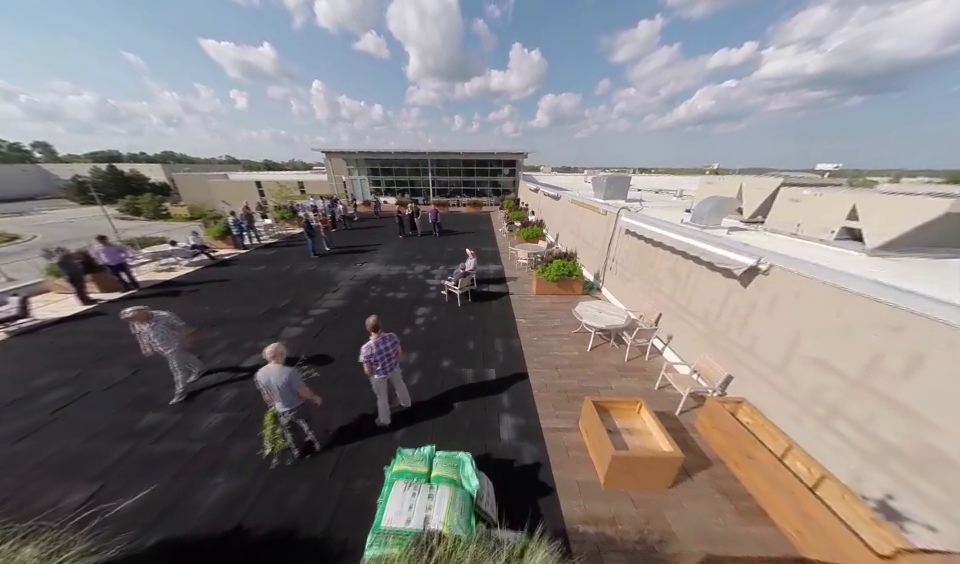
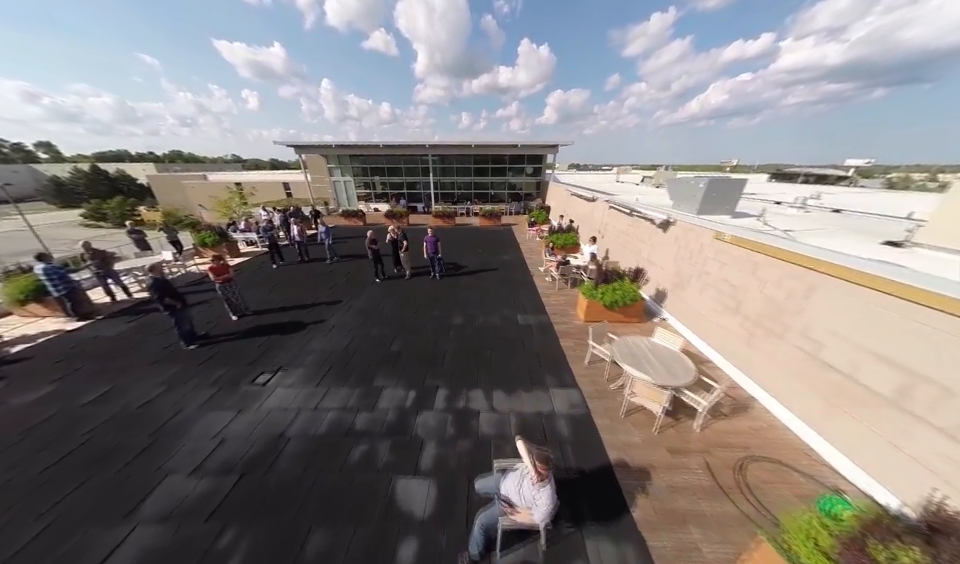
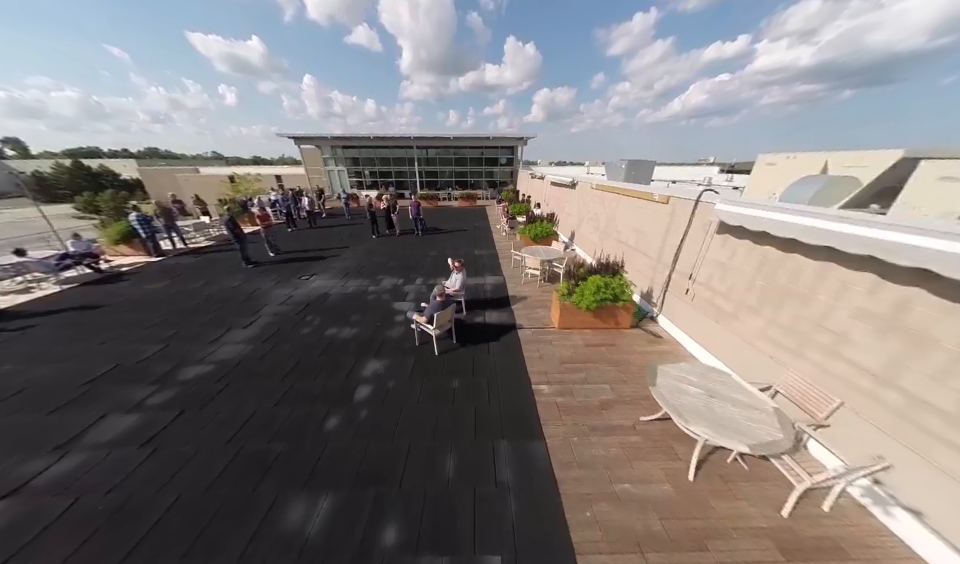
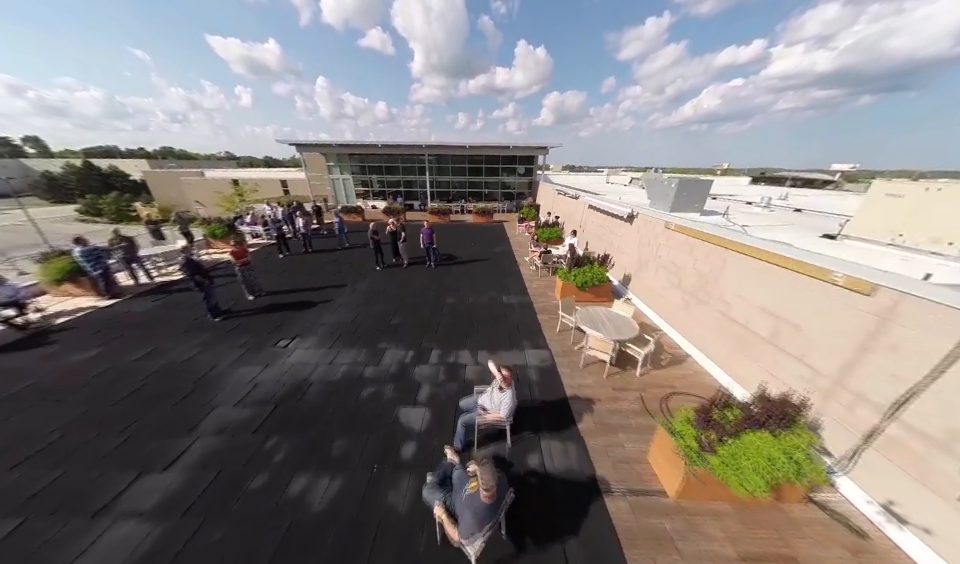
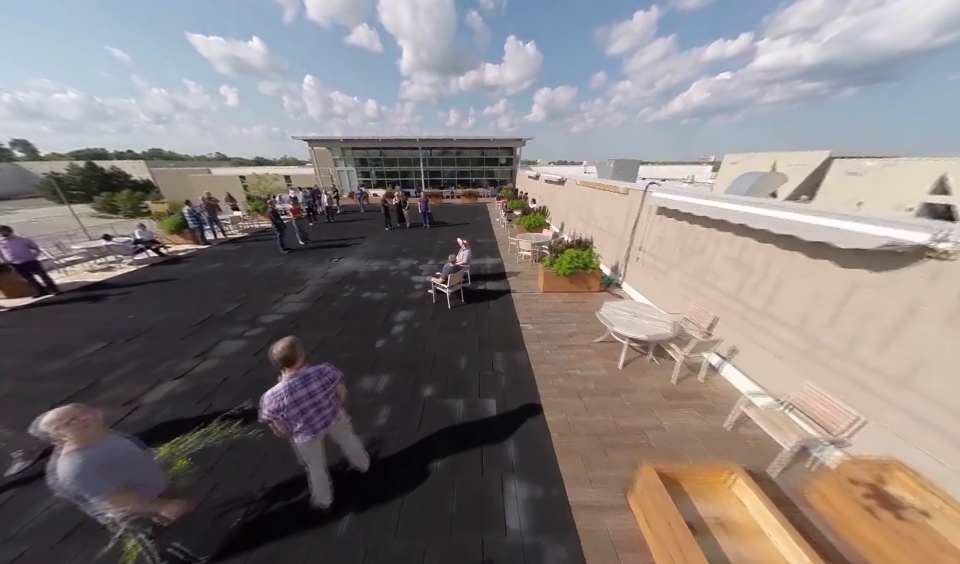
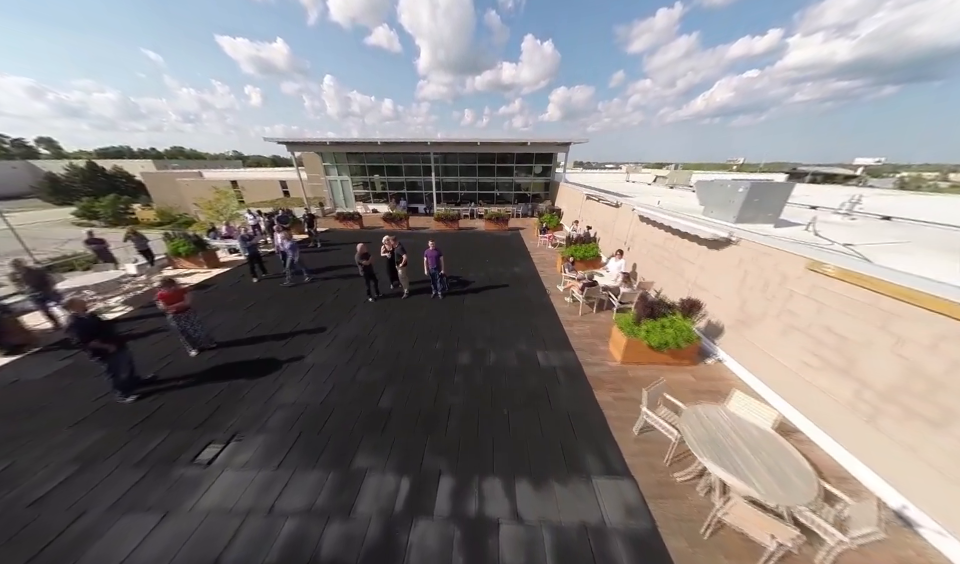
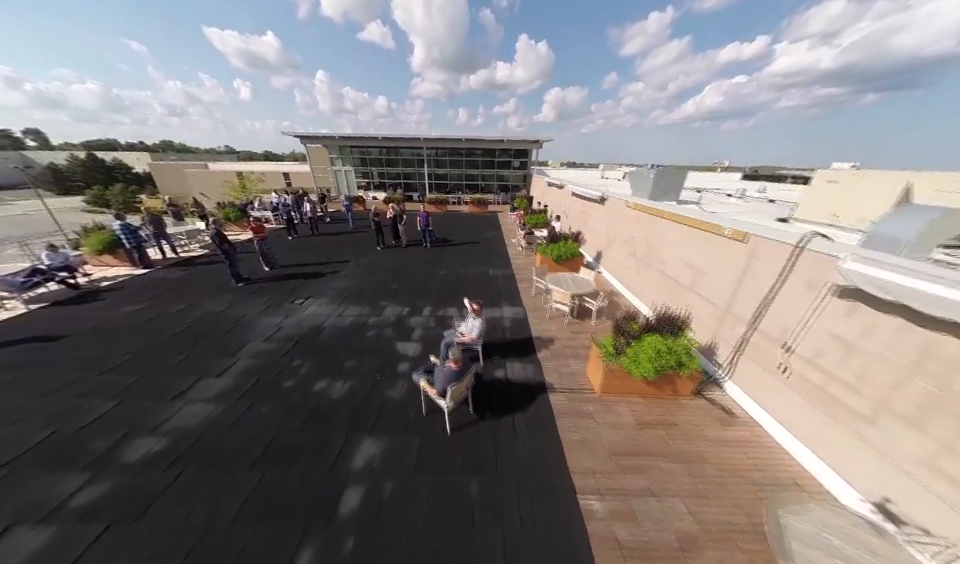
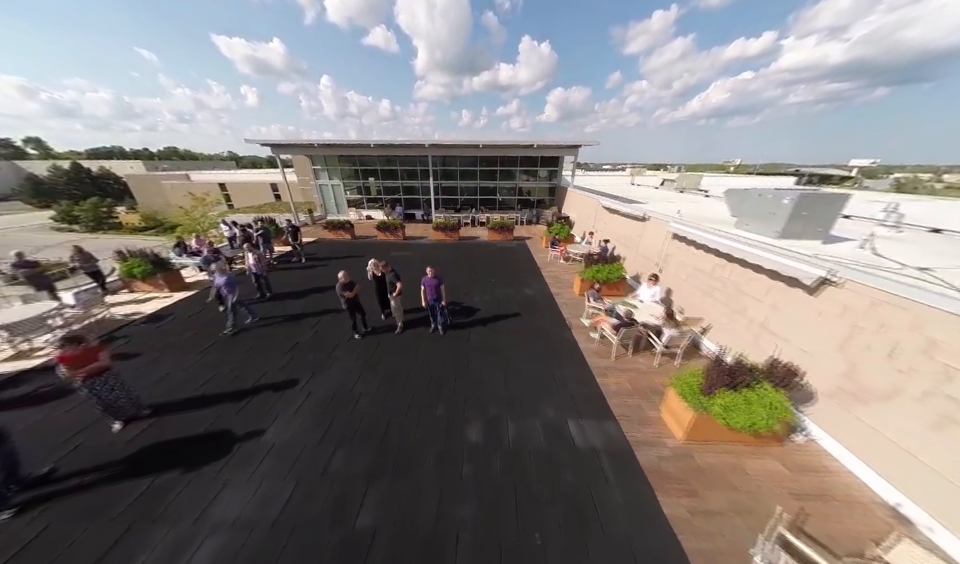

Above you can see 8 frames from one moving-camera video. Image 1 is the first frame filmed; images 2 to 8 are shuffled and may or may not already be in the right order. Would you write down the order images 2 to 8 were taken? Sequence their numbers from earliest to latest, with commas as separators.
5, 3, 7, 4, 2, 6, 8
